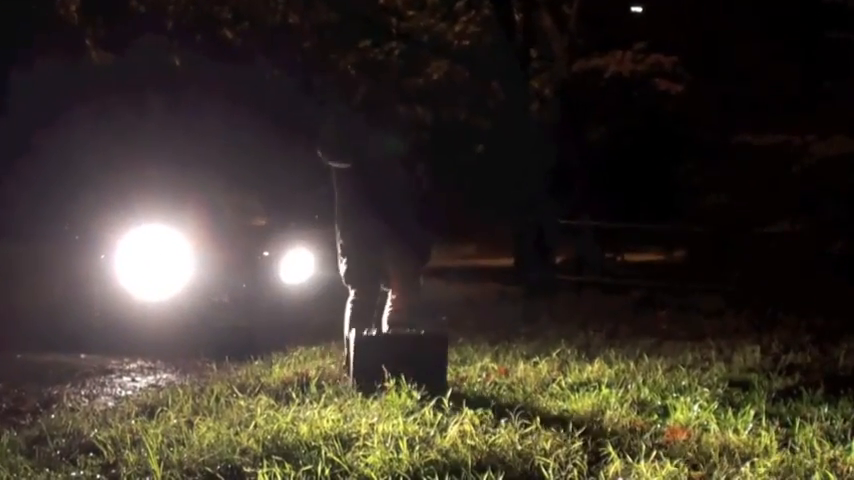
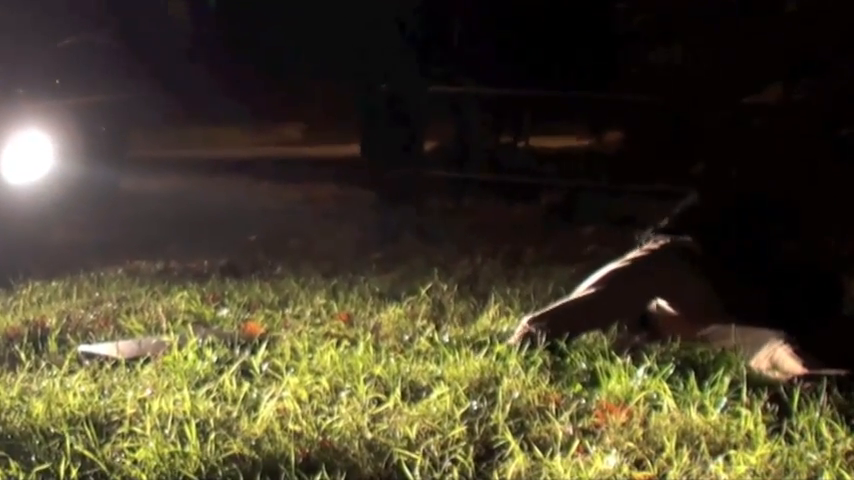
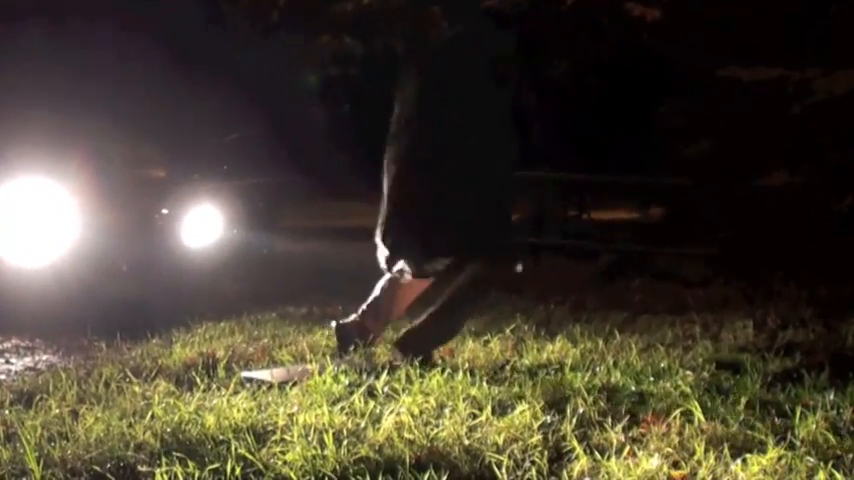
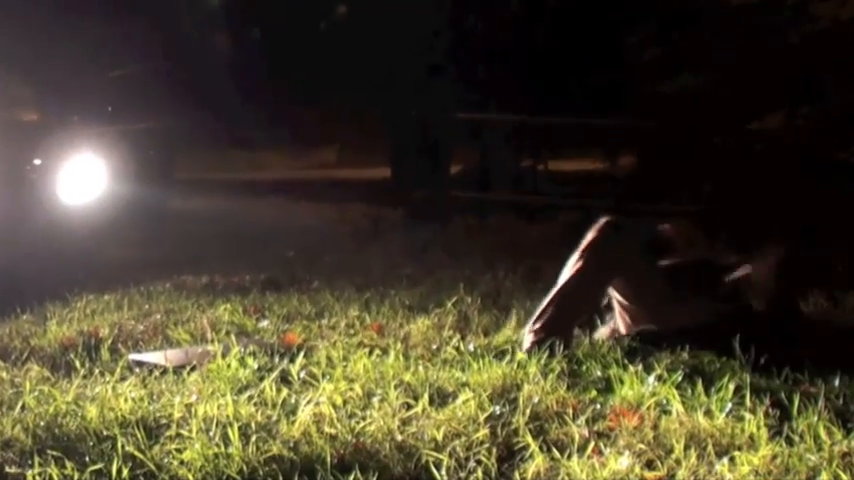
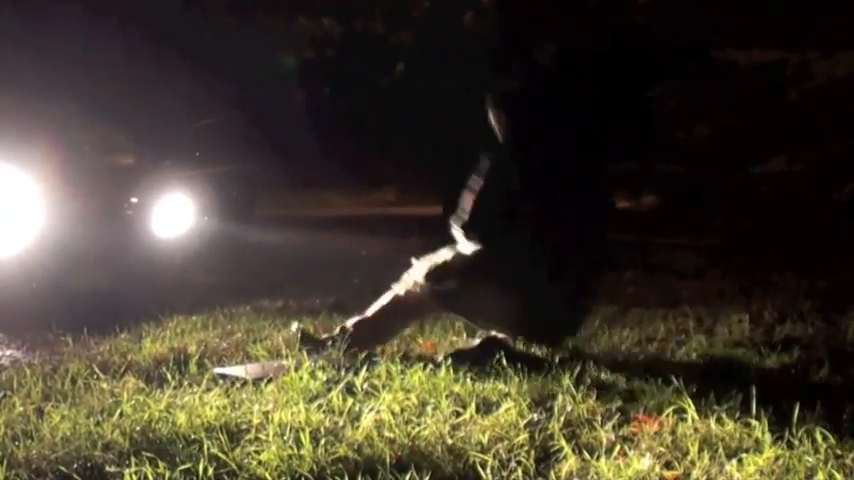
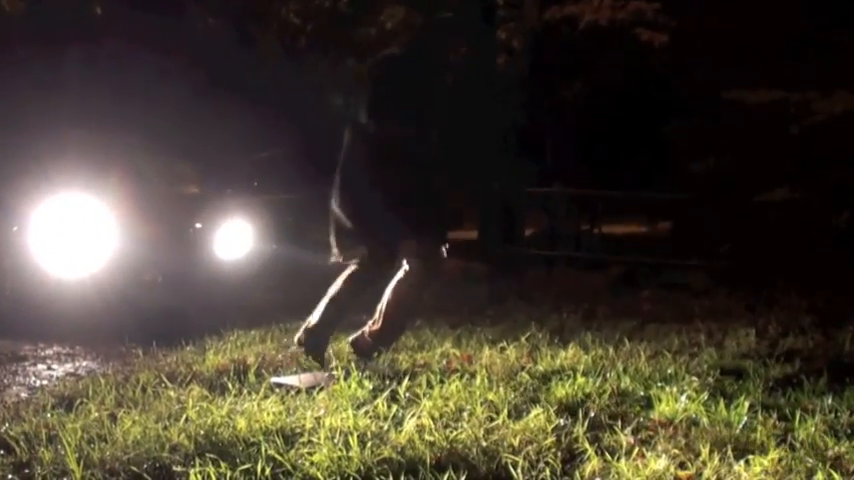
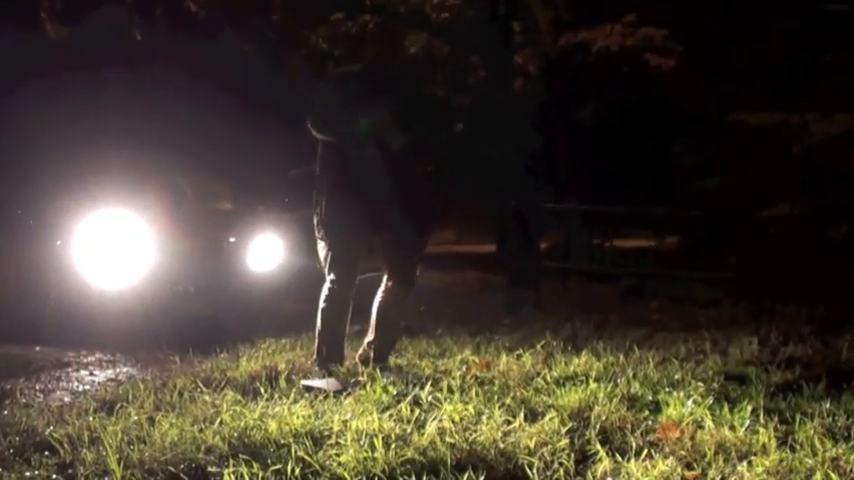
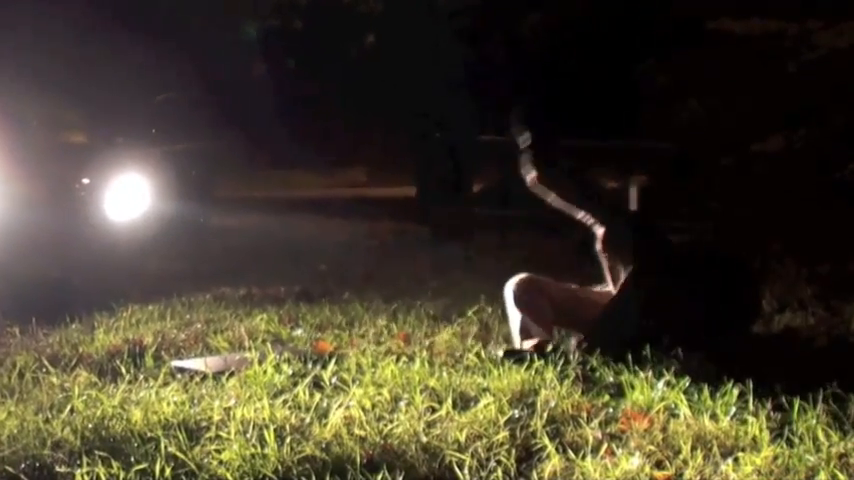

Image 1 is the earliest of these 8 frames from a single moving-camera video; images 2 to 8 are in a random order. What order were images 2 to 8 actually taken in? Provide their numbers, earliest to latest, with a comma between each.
7, 6, 3, 5, 8, 4, 2
